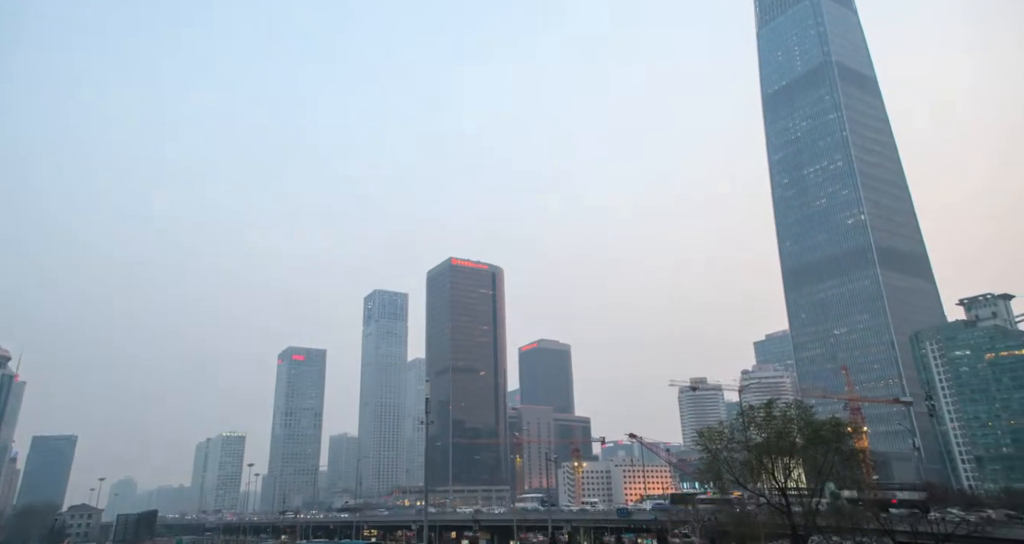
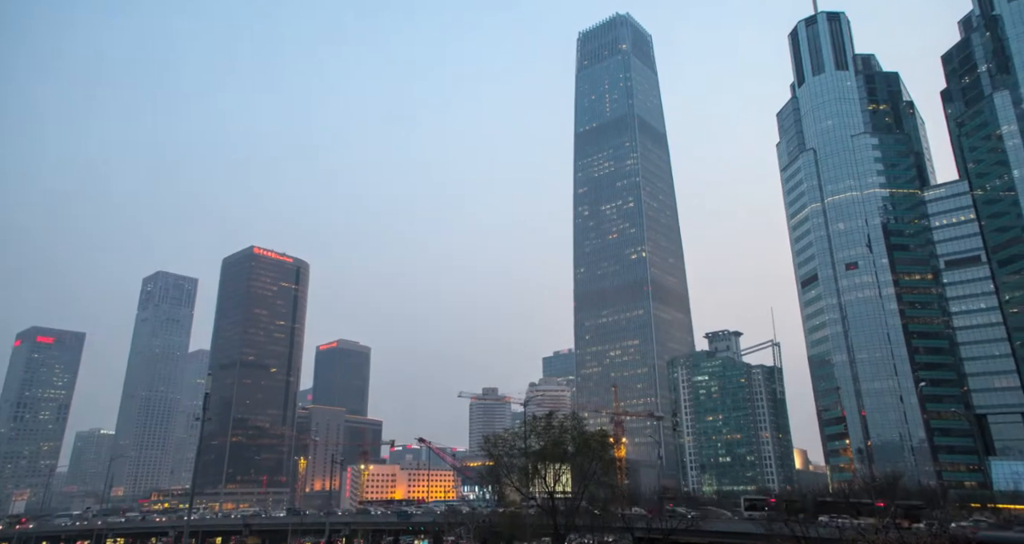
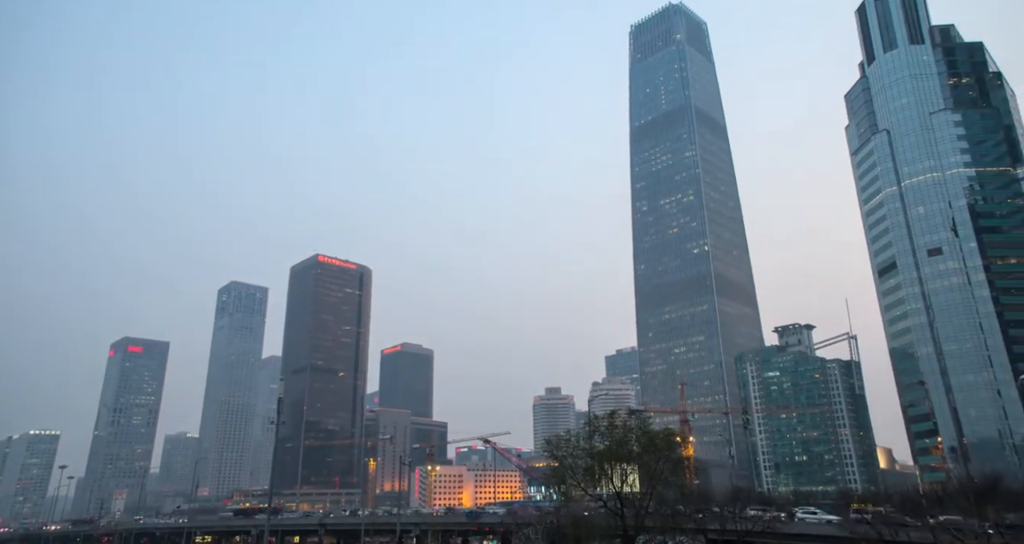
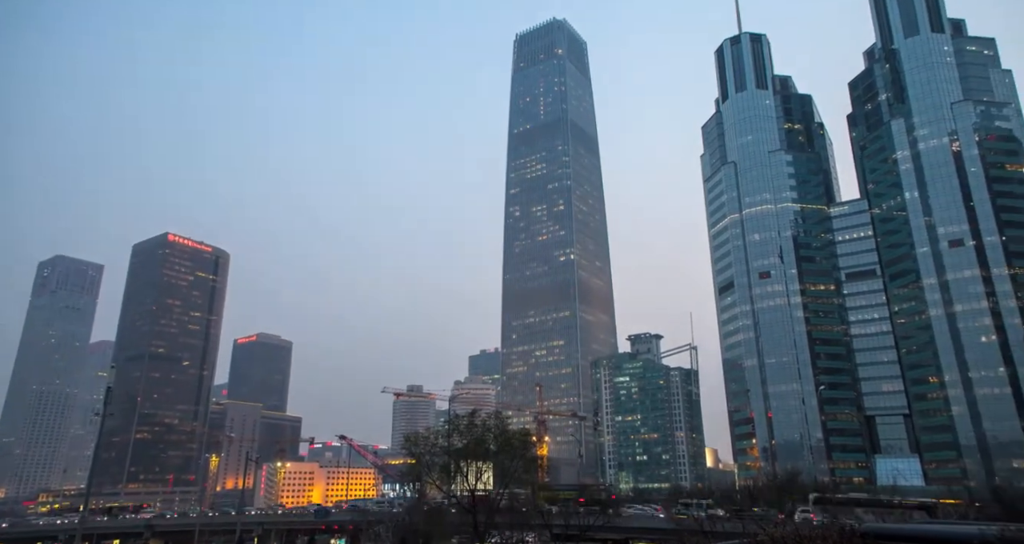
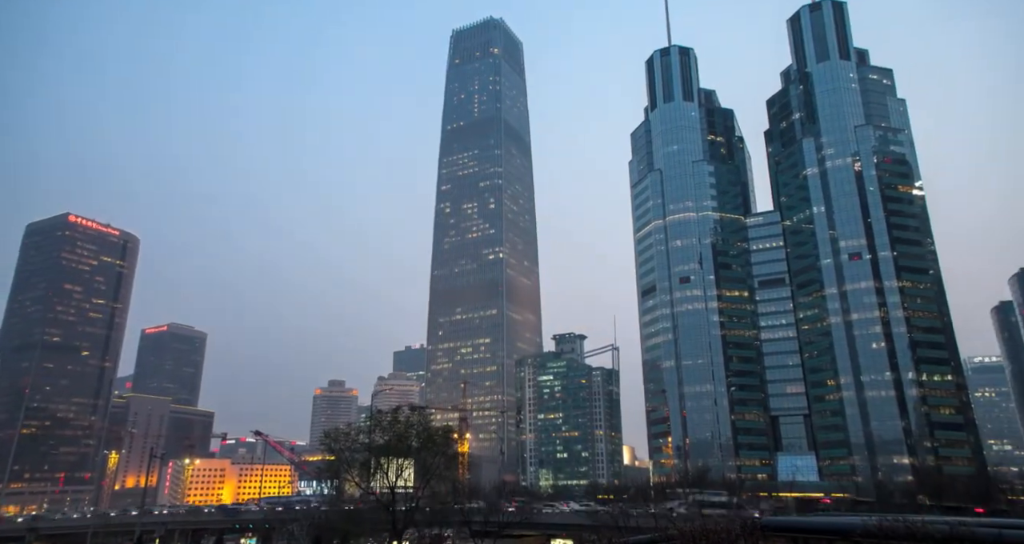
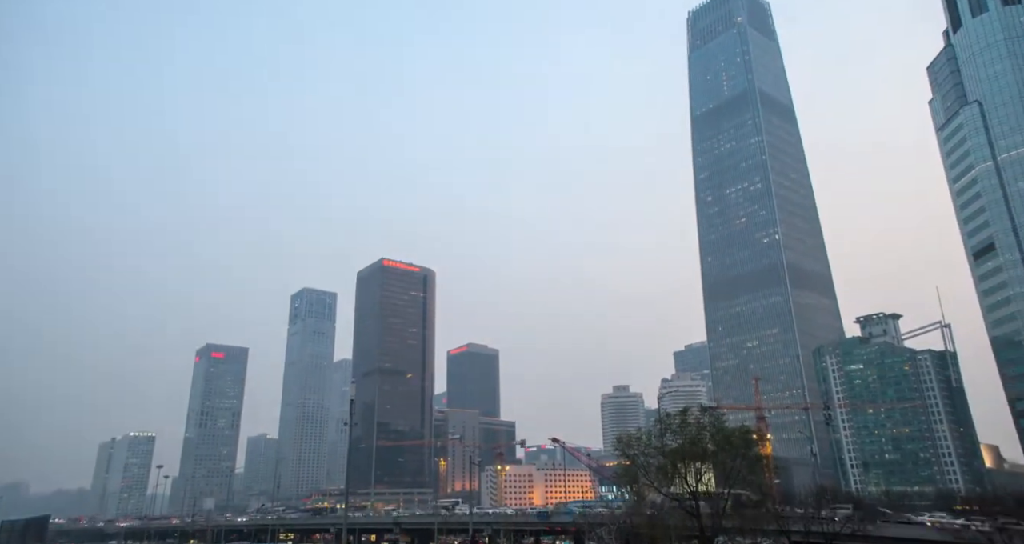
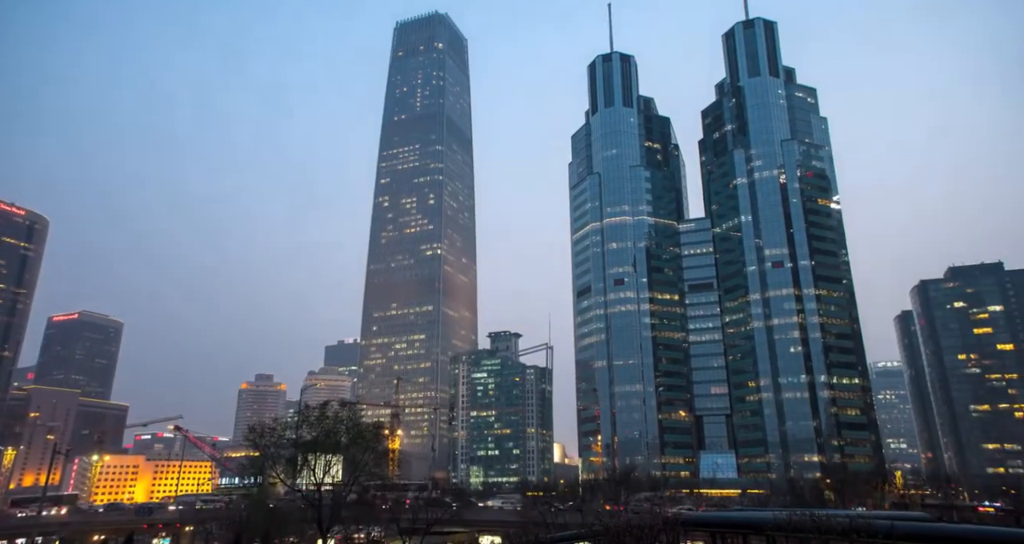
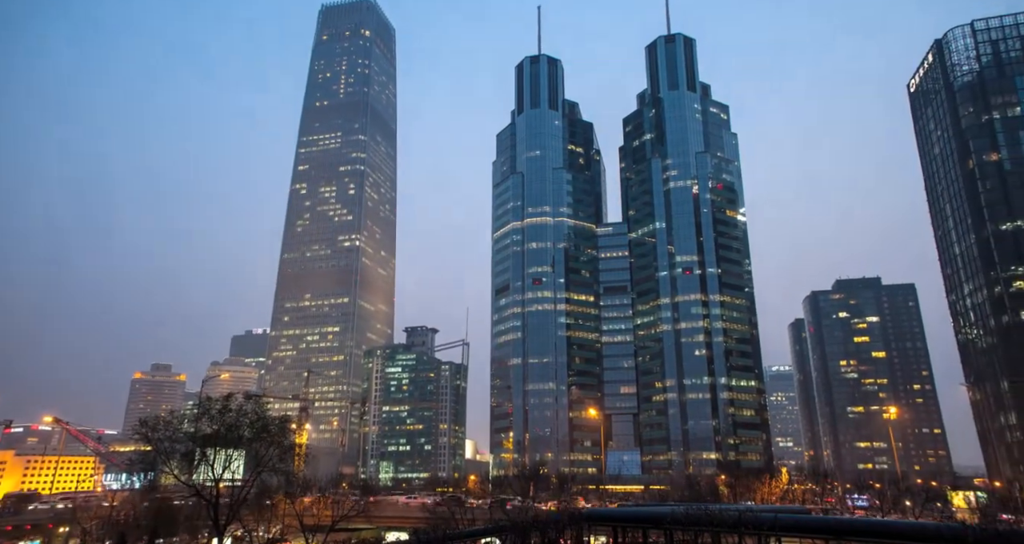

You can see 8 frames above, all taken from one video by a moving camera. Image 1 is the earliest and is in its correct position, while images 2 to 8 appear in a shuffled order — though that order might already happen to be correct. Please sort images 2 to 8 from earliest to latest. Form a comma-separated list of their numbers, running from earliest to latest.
6, 3, 2, 4, 5, 7, 8
